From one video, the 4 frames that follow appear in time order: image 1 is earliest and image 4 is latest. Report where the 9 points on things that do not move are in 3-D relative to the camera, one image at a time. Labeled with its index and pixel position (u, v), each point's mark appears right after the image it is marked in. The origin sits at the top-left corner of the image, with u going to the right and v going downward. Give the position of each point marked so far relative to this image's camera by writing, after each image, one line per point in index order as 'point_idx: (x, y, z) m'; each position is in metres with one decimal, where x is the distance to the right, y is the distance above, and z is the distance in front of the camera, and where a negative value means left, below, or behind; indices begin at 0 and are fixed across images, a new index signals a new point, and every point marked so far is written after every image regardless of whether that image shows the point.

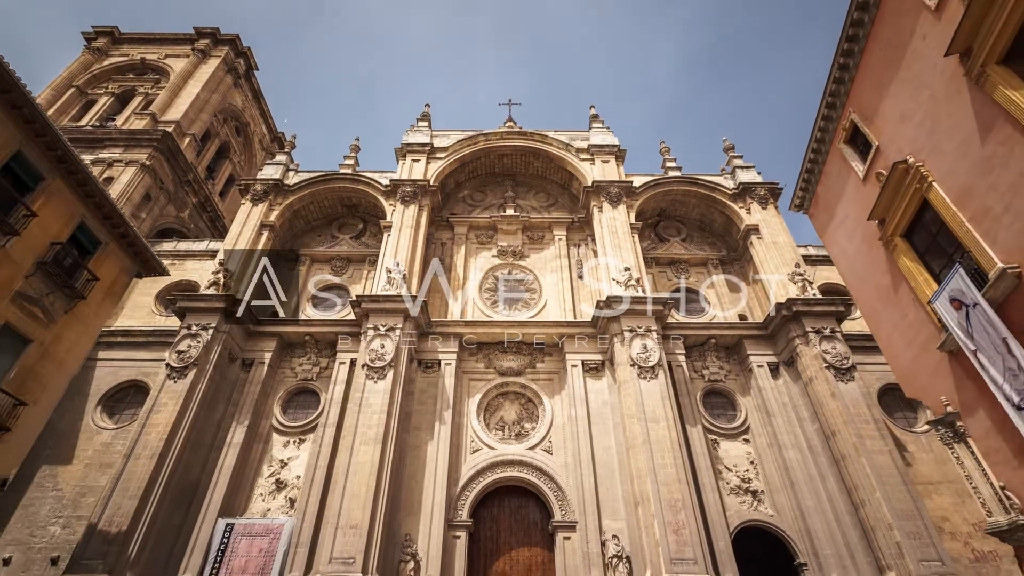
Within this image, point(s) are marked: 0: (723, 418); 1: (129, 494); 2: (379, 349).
0: (+7.4, -4.5, +18.2) m
1: (-10.7, -5.7, +14.5) m
2: (-4.5, -2.1, +17.5) m
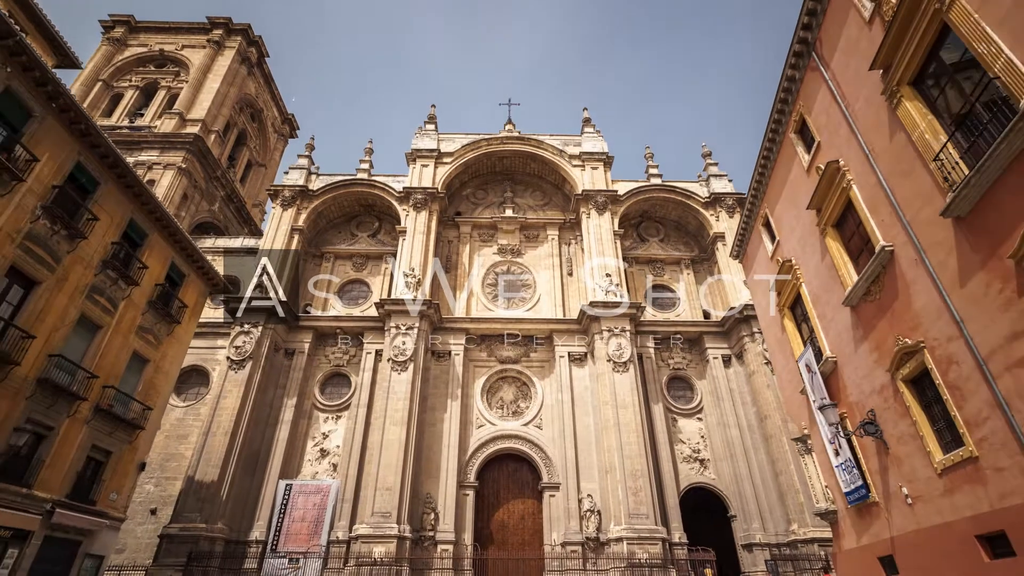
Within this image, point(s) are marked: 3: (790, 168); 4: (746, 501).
0: (+7.3, -4.8, +22.3) m
1: (-10.7, -6.3, +18.6) m
2: (-4.5, -2.4, +21.2) m
3: (+6.0, +2.6, +11.2) m
4: (+8.6, -7.9, +19.2) m
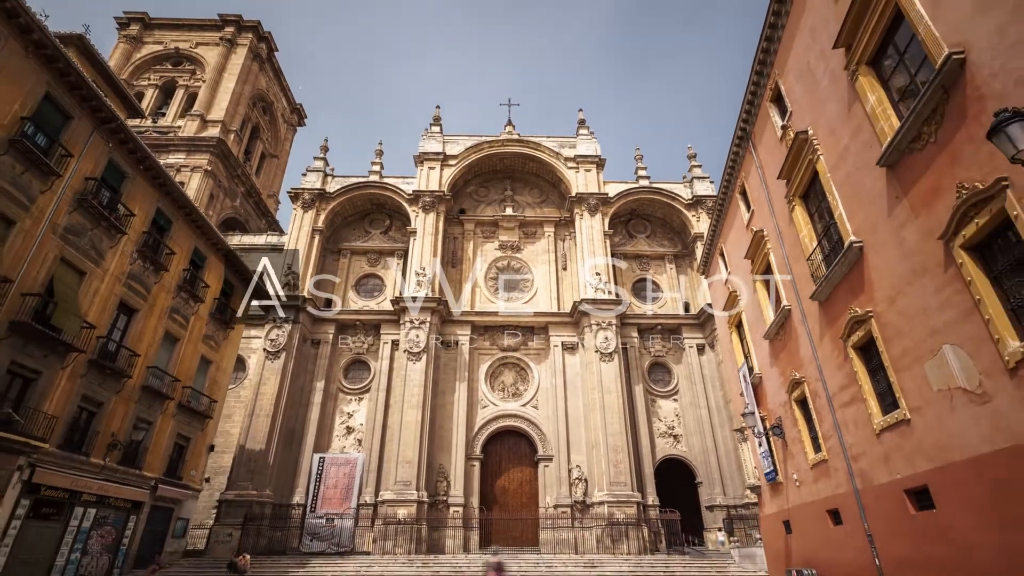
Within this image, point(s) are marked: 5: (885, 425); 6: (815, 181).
0: (+7.3, -4.7, +25.6) m
1: (-10.7, -6.4, +21.9) m
2: (-4.5, -2.3, +24.3) m
3: (+6.0, +1.9, +13.9) m
4: (+8.6, -8.0, +22.7) m
5: (+5.3, -2.0, +7.4) m
6: (+5.5, +1.9, +9.4) m
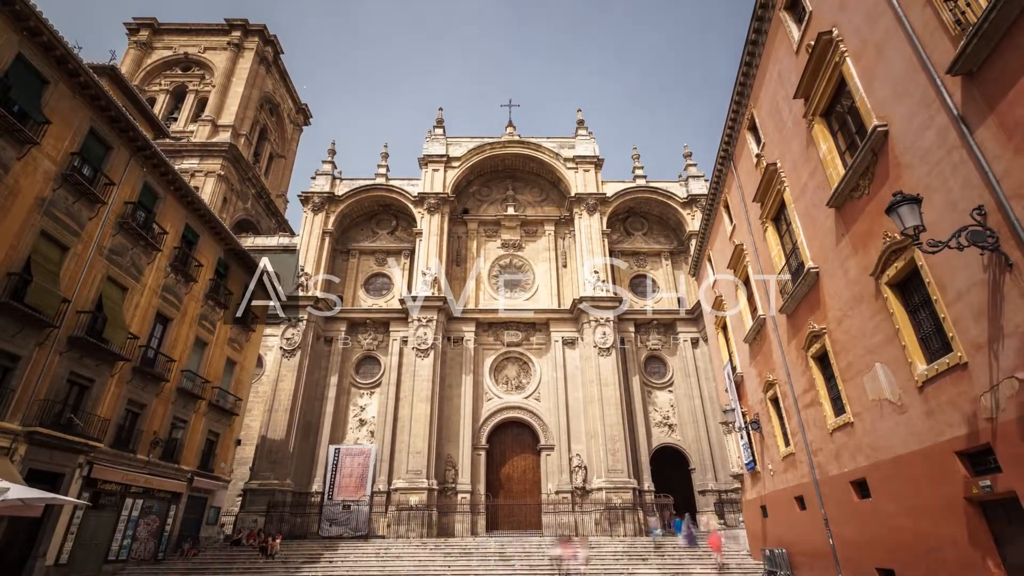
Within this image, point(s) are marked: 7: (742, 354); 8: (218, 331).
0: (+7.5, -4.5, +26.8) m
1: (-10.6, -6.5, +23.4) m
2: (-4.4, -2.3, +25.6) m
3: (+6.1, +1.7, +15.0) m
4: (+8.9, -7.9, +24.1) m
5: (+5.4, -2.3, +8.7) m
6: (+5.5, +1.6, +10.5) m
7: (+6.2, -1.8, +14.0) m
8: (-10.1, -1.5, +17.8) m
